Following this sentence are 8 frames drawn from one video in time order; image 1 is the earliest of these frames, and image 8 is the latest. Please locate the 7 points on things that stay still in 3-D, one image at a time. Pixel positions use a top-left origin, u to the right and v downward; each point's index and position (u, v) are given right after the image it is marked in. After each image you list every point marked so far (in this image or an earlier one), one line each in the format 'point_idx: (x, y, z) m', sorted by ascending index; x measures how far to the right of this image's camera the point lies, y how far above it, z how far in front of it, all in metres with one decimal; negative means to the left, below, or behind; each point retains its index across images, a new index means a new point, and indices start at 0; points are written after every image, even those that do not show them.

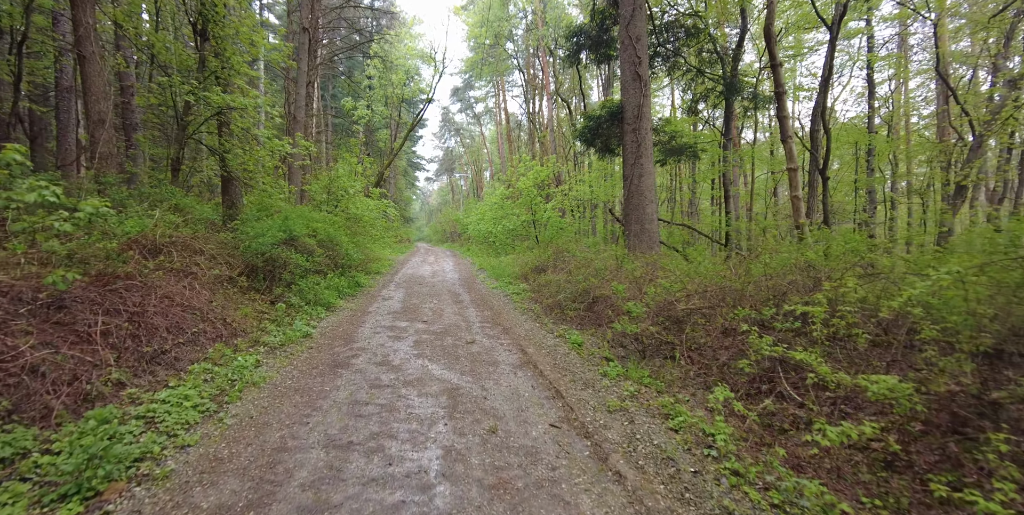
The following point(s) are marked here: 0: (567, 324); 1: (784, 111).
0: (+1.0, -1.2, +7.6) m
1: (+7.6, +4.1, +11.6) m
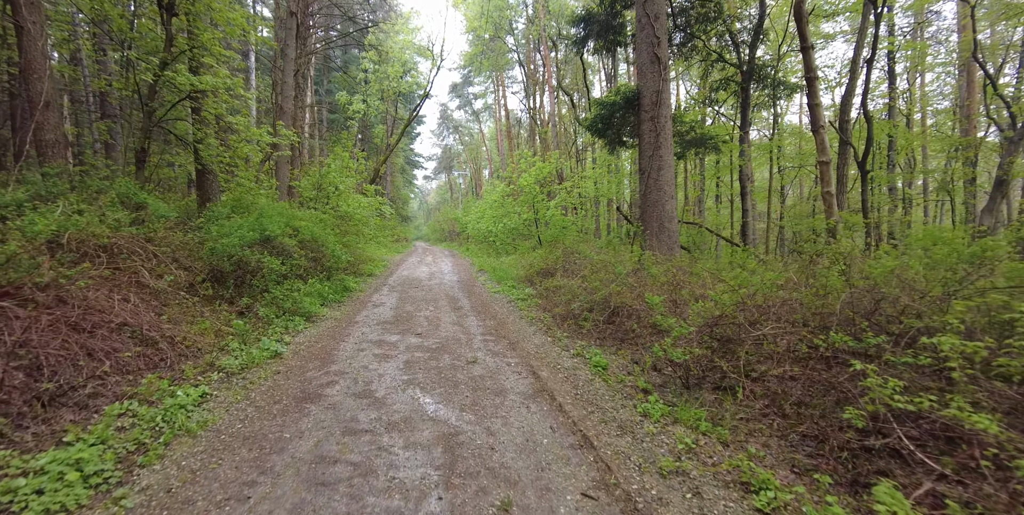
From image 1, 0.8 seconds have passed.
0: (+1.1, -1.3, +6.5) m
1: (+7.7, +4.0, +10.6) m
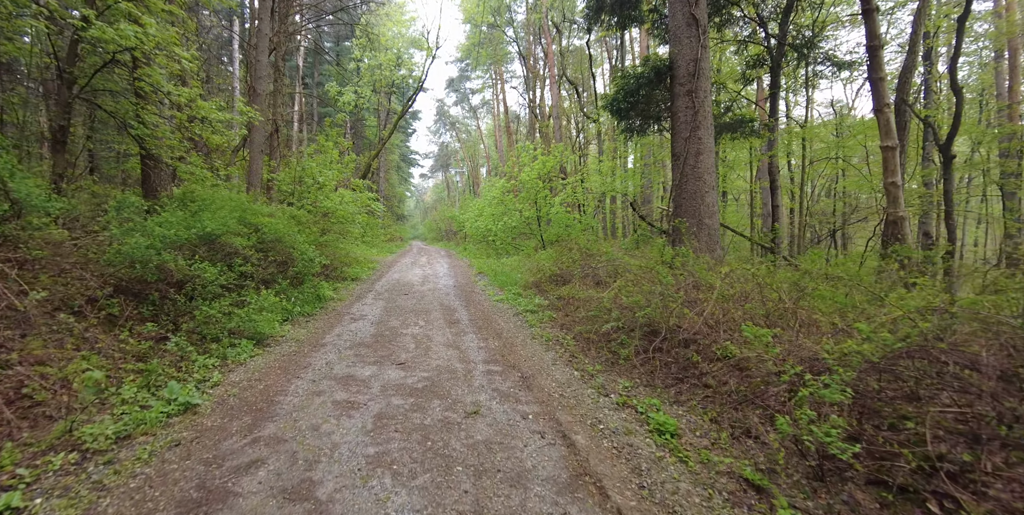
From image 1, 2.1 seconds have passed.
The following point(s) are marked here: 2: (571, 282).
0: (+1.3, -1.4, +4.8) m
1: (+7.8, +4.0, +8.9) m
2: (+1.3, -0.5, +9.1) m
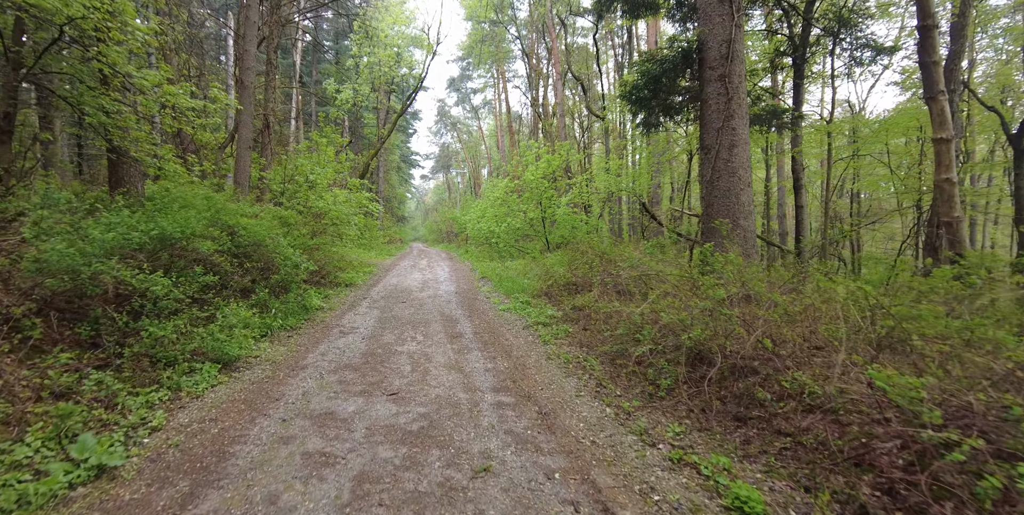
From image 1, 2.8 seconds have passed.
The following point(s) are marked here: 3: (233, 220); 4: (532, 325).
0: (+1.5, -1.5, +3.9) m
1: (+8.0, +3.9, +7.9) m
2: (+1.4, -0.6, +8.1) m
3: (-4.8, +0.6, +7.2) m
4: (+0.4, -1.2, +7.5) m
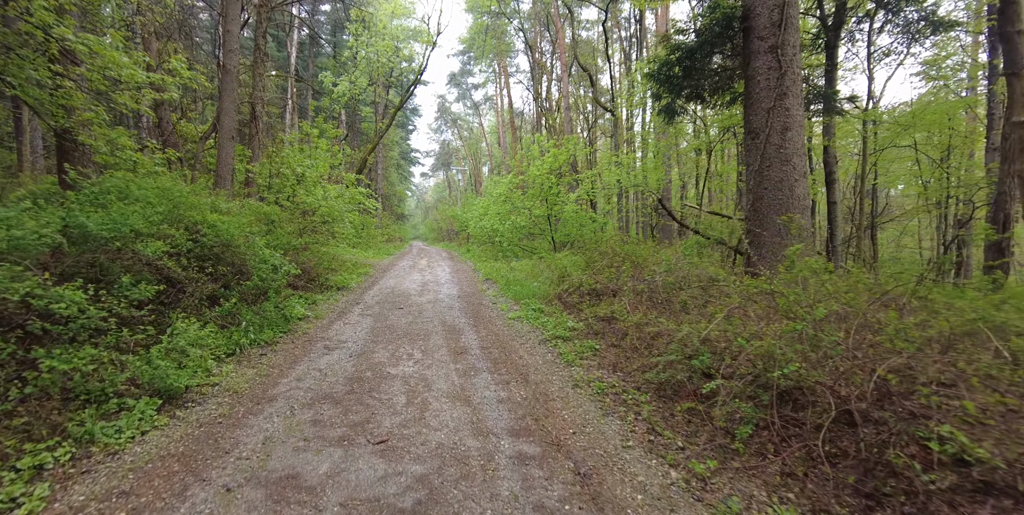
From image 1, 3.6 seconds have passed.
0: (+1.7, -1.5, +2.8) m
1: (+8.2, +3.8, +6.8) m
2: (+1.7, -0.6, +7.0) m
3: (-4.6, +0.6, +6.1) m
4: (+0.6, -1.3, +6.4) m
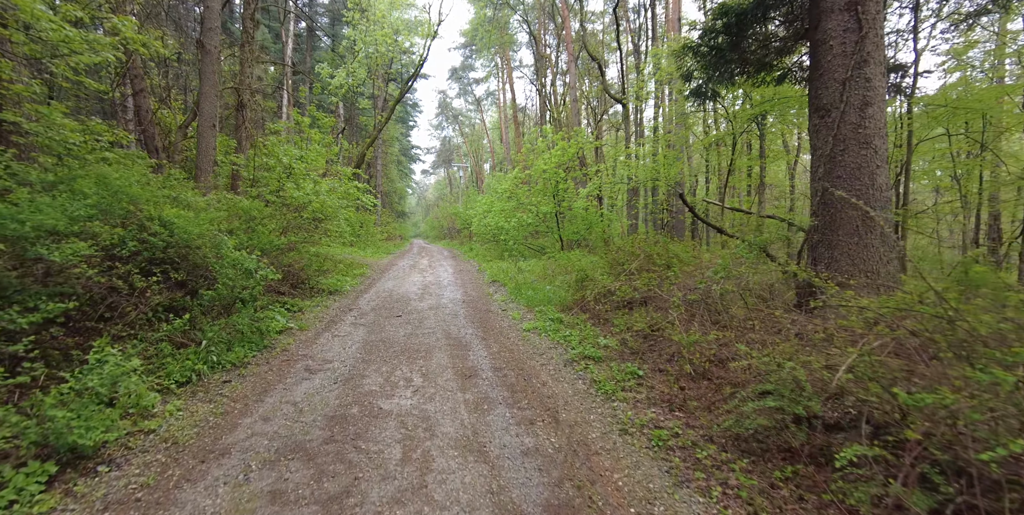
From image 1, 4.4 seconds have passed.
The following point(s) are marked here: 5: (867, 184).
0: (+1.9, -1.6, +1.7) m
1: (+8.4, +3.8, +5.7) m
2: (+1.9, -0.7, +5.9) m
3: (-4.4, +0.5, +5.0) m
4: (+0.8, -1.3, +5.3) m
5: (+4.4, +0.9, +5.1) m
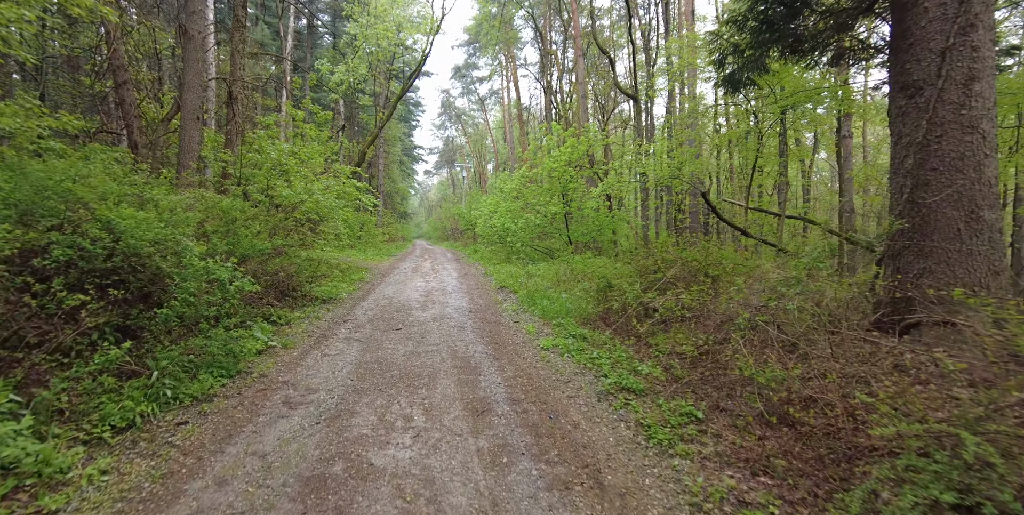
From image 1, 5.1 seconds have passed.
0: (+2.1, -1.7, +0.7) m
1: (+8.7, +3.7, +4.7) m
2: (+2.1, -0.8, +5.0) m
3: (-4.1, +0.4, +4.1) m
4: (+1.1, -1.4, +4.3) m
5: (+4.6, +0.8, +4.1) m
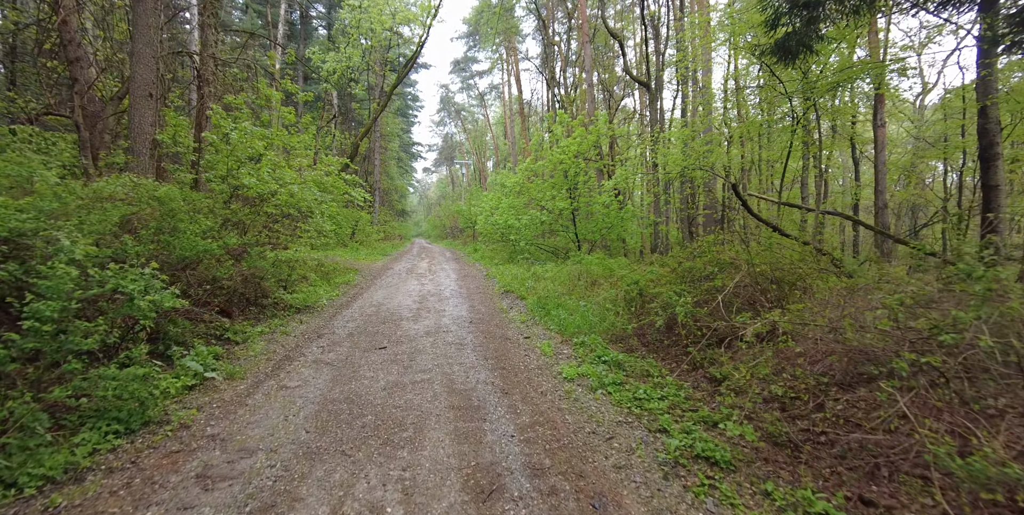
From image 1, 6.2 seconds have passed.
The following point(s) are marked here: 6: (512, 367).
0: (+2.3, -1.7, -0.7) m
1: (+8.8, +3.6, +3.2) m
2: (+2.3, -0.8, +3.5) m
3: (-4.0, +0.4, +2.6) m
4: (+1.2, -1.5, +2.9) m
5: (+4.8, +0.8, +2.7) m
6: (0.0, -1.4, +5.2) m
